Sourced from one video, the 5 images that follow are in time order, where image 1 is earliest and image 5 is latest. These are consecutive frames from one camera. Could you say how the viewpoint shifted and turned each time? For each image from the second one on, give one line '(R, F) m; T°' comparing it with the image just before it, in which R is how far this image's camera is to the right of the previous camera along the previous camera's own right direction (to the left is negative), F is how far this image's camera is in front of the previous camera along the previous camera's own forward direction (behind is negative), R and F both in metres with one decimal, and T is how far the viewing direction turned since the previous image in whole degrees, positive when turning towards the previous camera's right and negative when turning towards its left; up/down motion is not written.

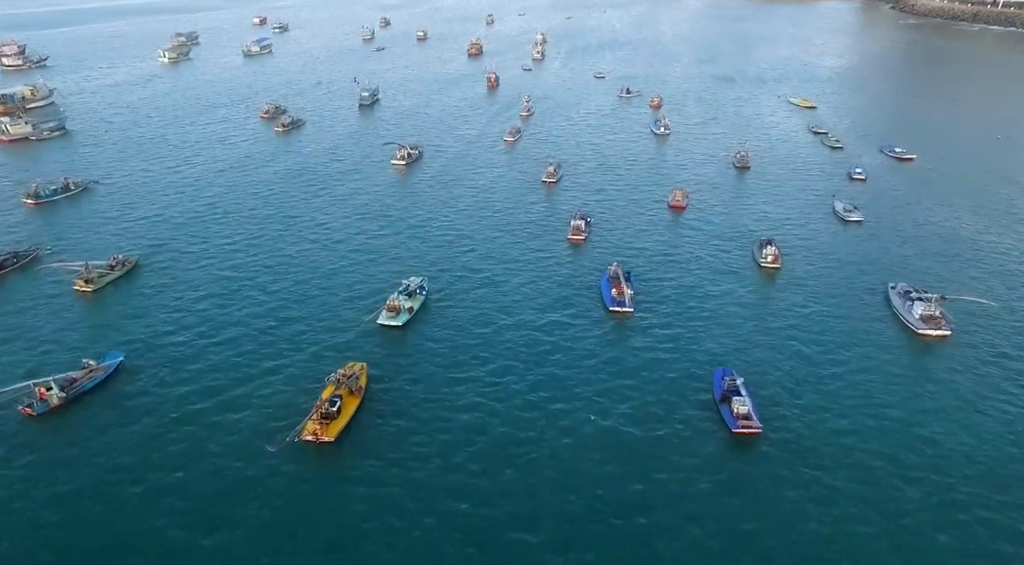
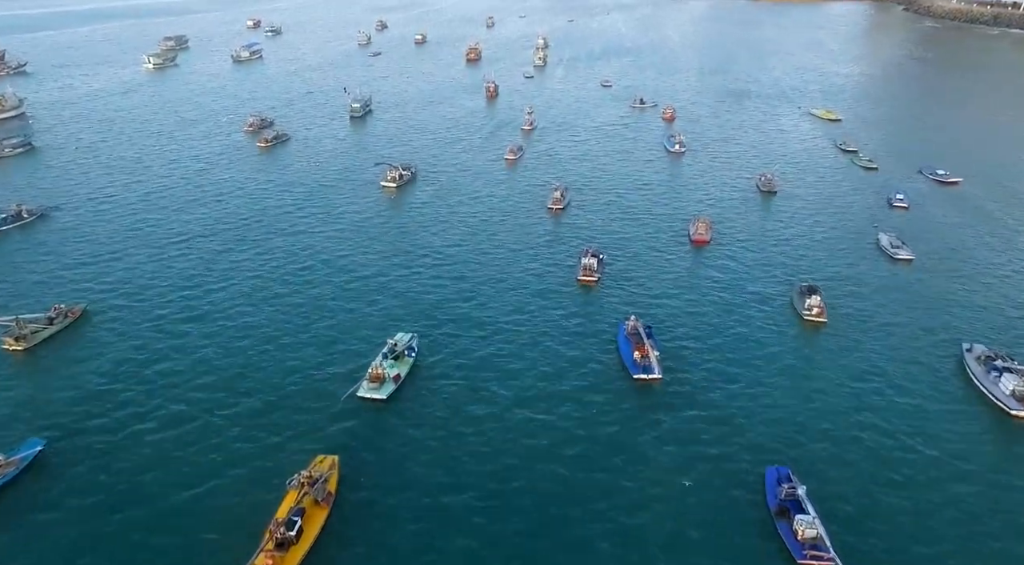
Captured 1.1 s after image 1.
(-0.3, +14.1) m; 0°
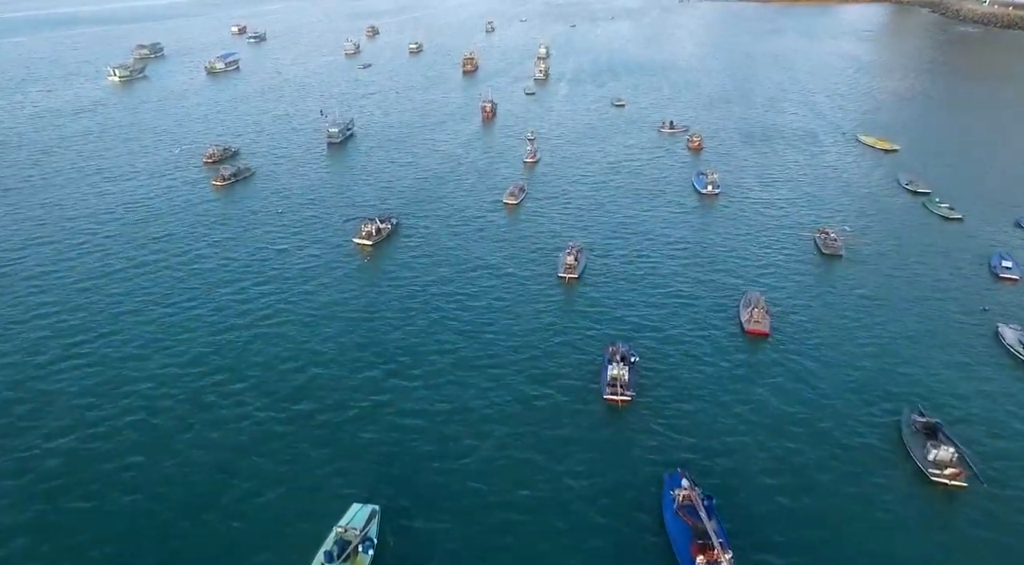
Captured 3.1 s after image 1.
(-0.2, +26.2) m; 0°
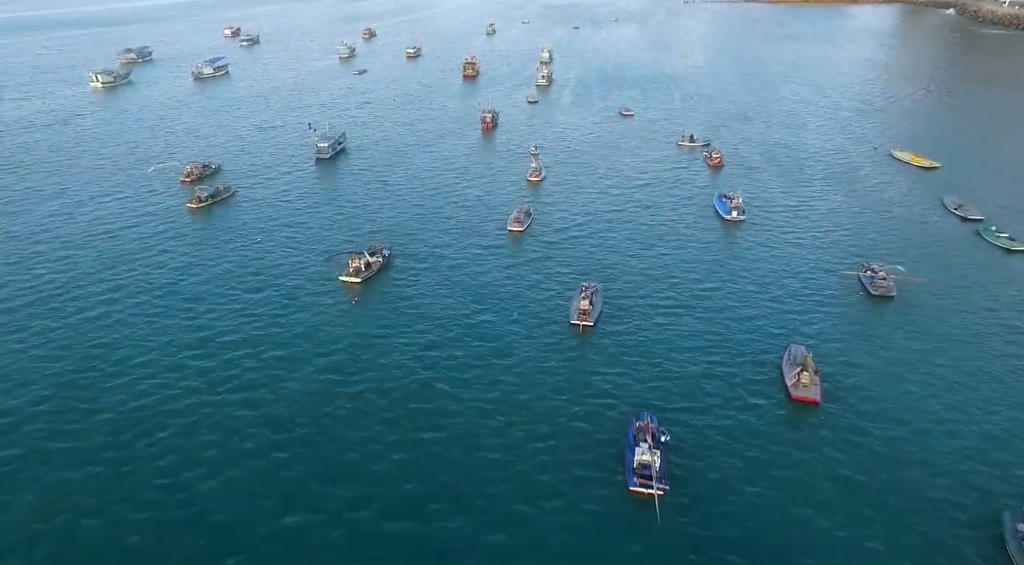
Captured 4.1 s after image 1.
(-0.6, +13.2) m; 0°
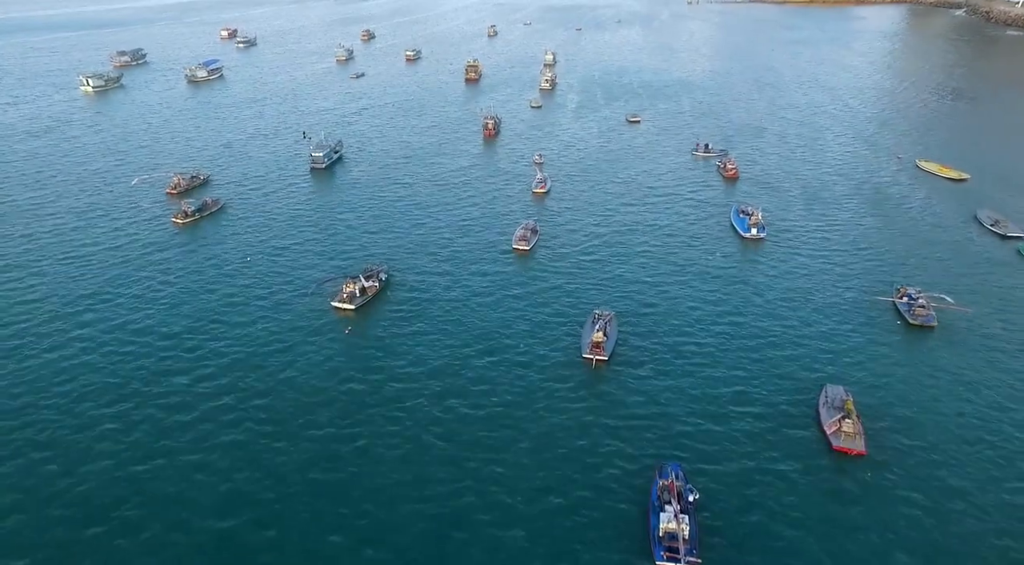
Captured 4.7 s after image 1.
(-0.7, +7.7) m; 0°
